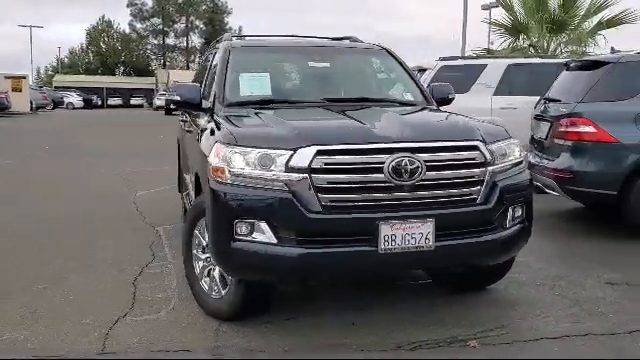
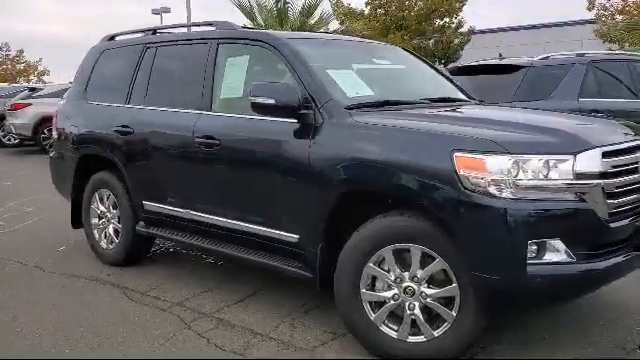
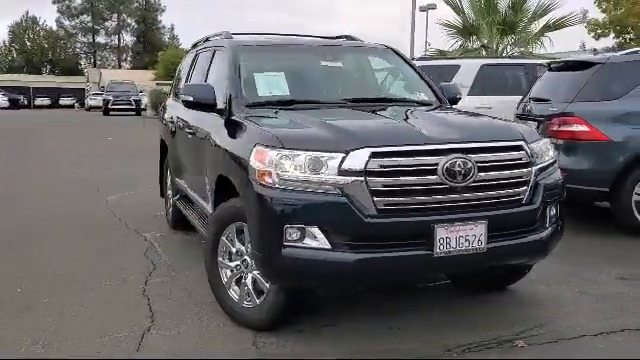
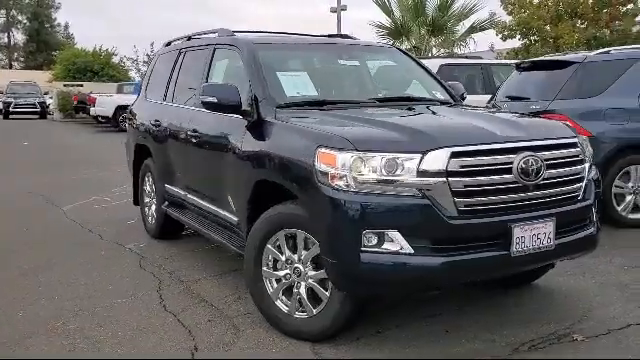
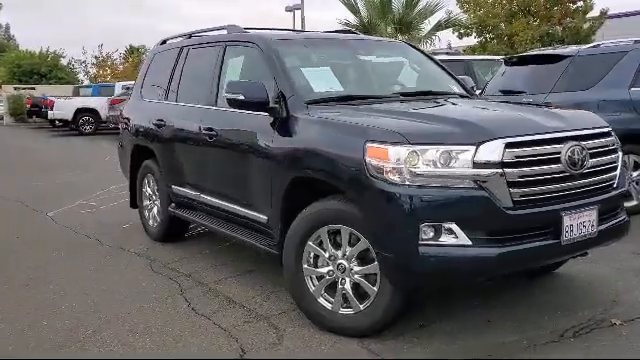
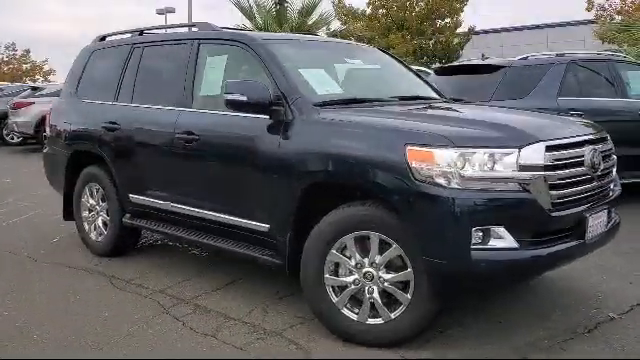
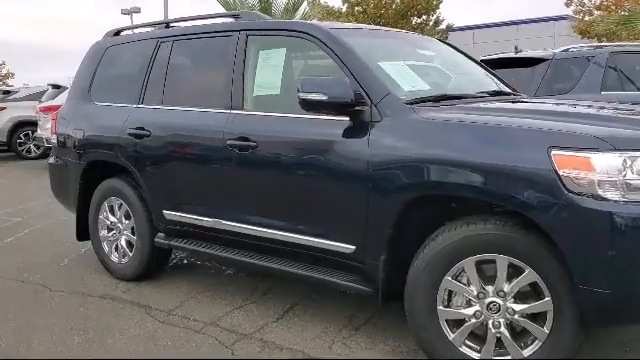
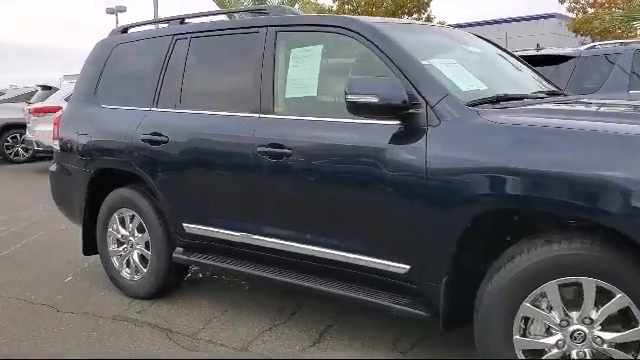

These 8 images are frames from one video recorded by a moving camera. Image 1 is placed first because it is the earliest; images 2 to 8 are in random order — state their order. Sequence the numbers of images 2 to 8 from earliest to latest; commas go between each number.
3, 4, 5, 6, 2, 7, 8
